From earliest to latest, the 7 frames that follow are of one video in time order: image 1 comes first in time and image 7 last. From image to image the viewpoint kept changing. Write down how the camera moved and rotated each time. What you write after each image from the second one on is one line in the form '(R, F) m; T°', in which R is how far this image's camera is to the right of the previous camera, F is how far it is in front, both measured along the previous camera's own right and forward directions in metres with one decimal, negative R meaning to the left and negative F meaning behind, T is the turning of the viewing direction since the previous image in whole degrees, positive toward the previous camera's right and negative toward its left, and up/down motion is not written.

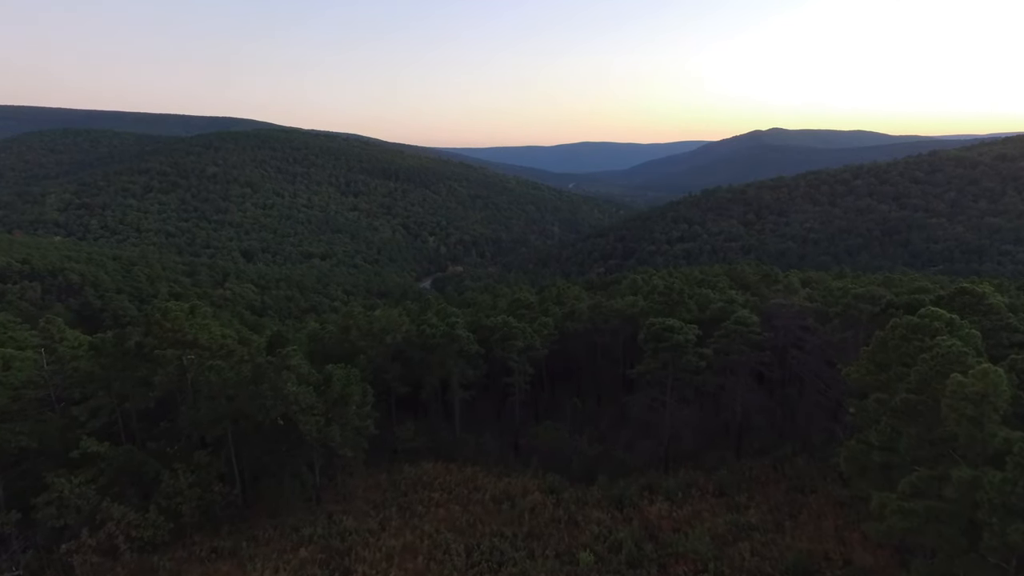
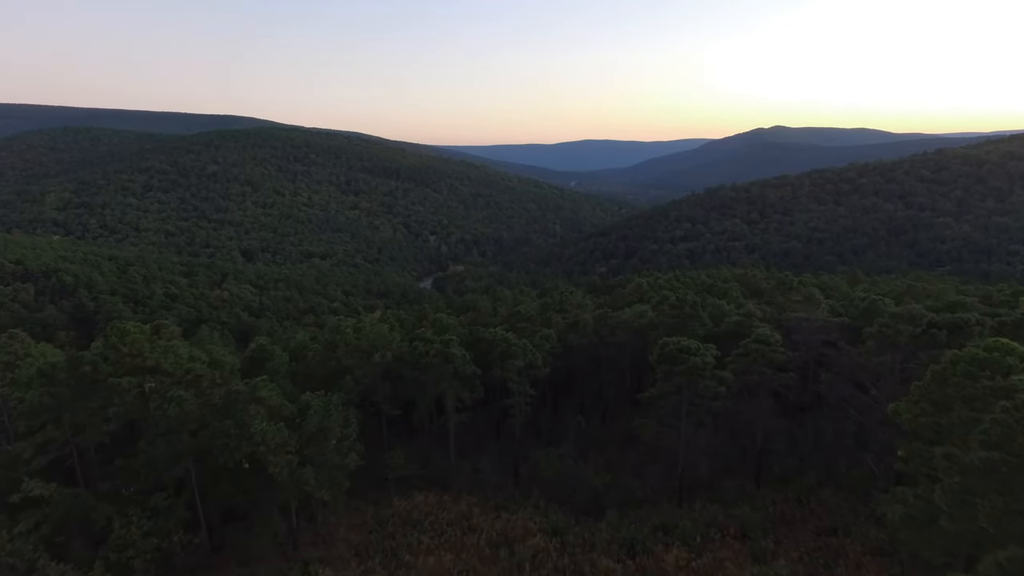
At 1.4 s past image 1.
(+0.1, +1.2) m; 0°
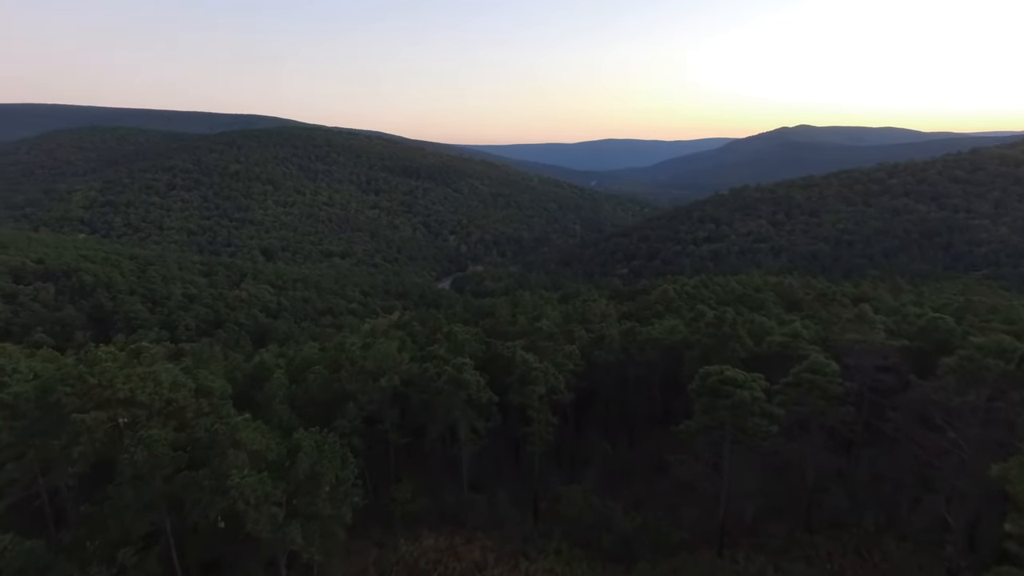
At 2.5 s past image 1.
(0.0, +1.3) m; -2°
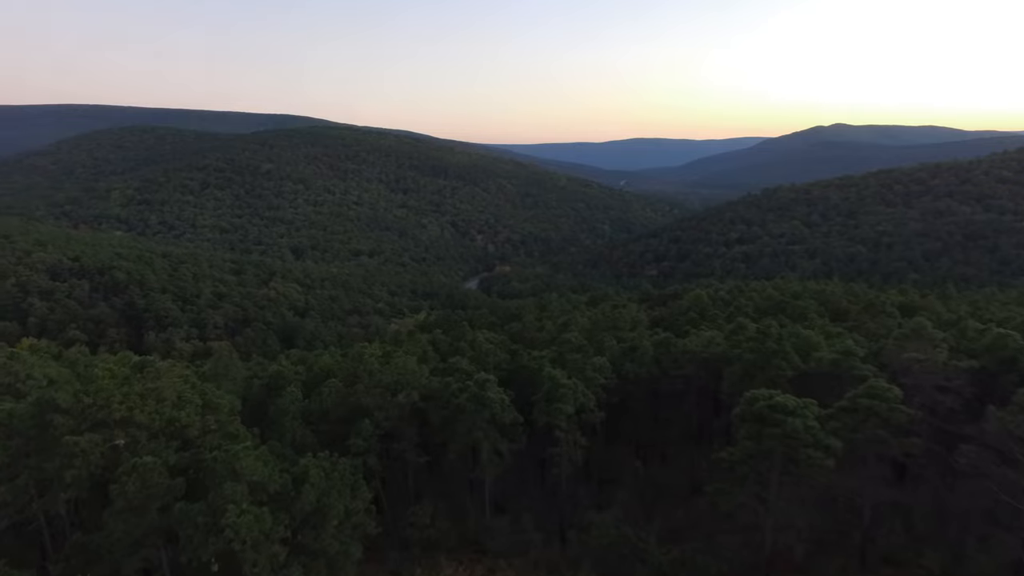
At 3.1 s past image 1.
(0.0, +0.8) m; -2°
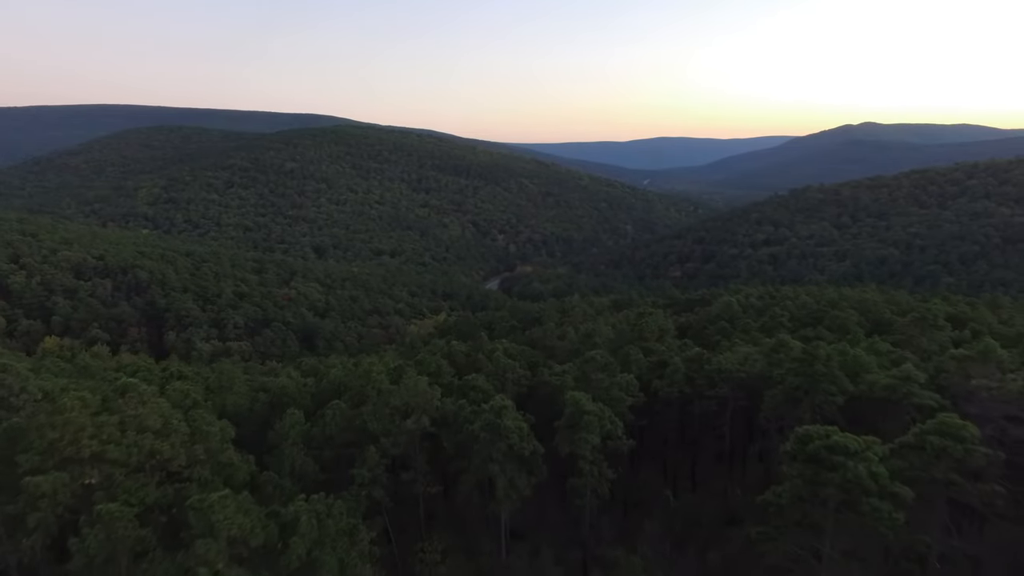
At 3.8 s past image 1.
(0.0, +1.1) m; -2°
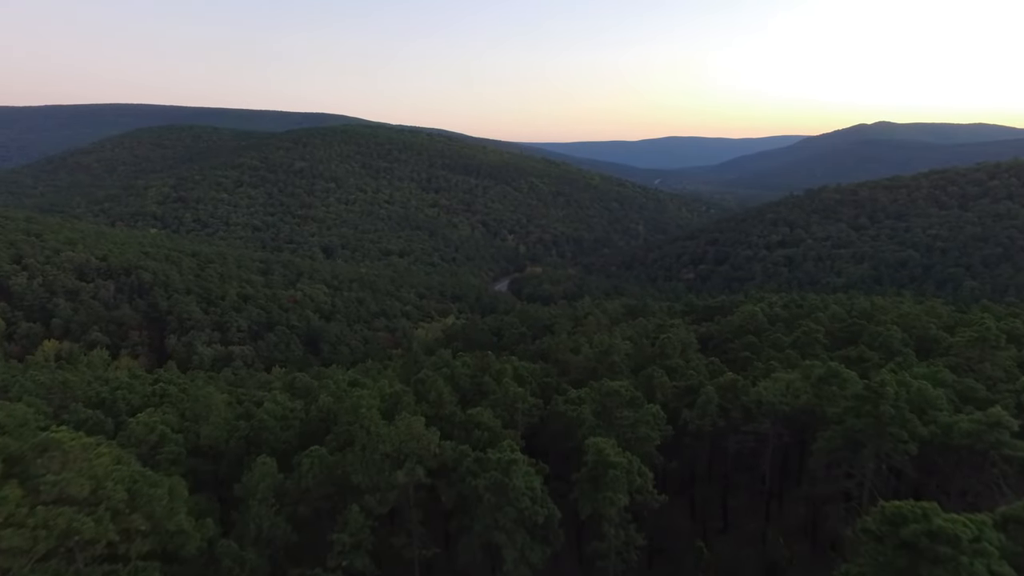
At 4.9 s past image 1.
(0.0, +1.8) m; -1°
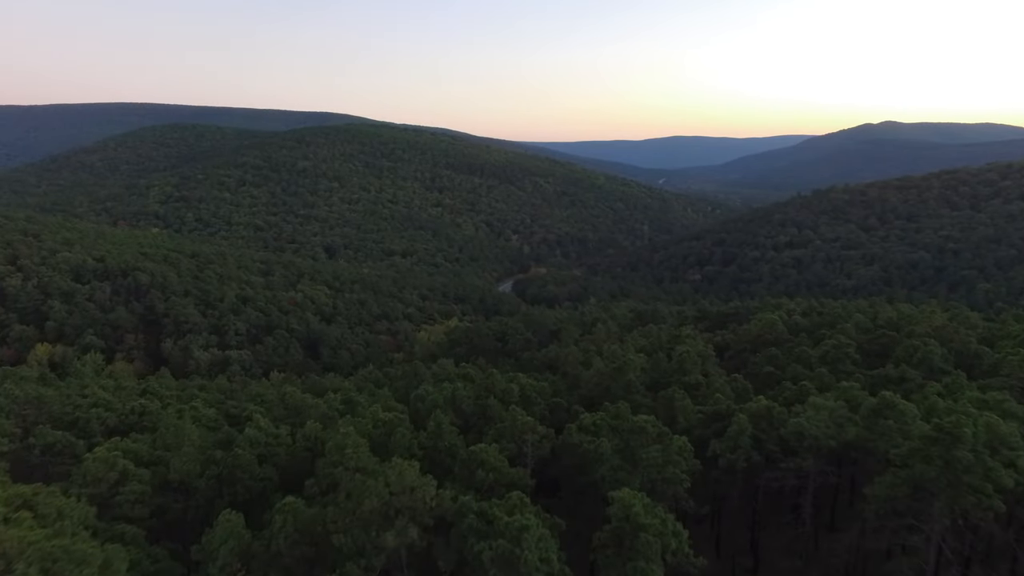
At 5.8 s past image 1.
(-0.1, +1.5) m; 0°
